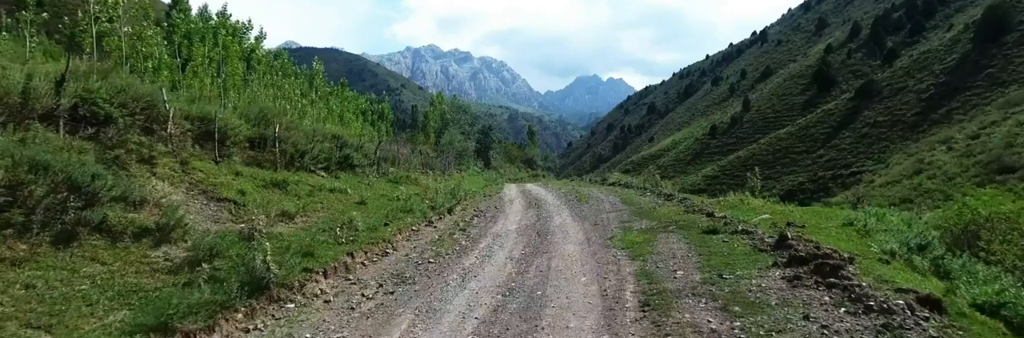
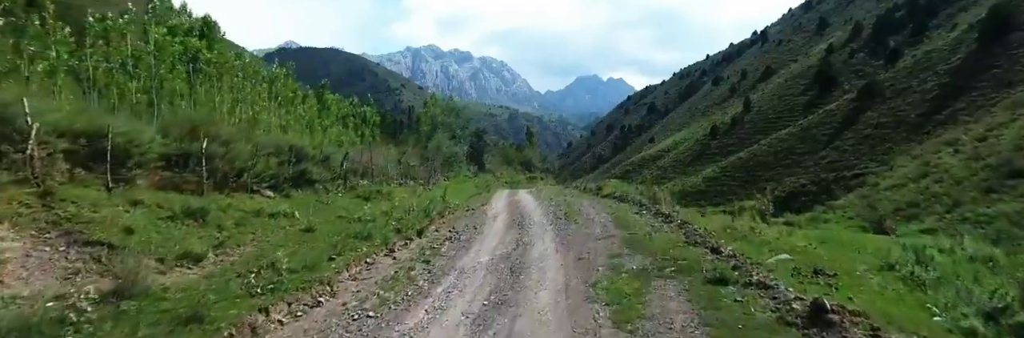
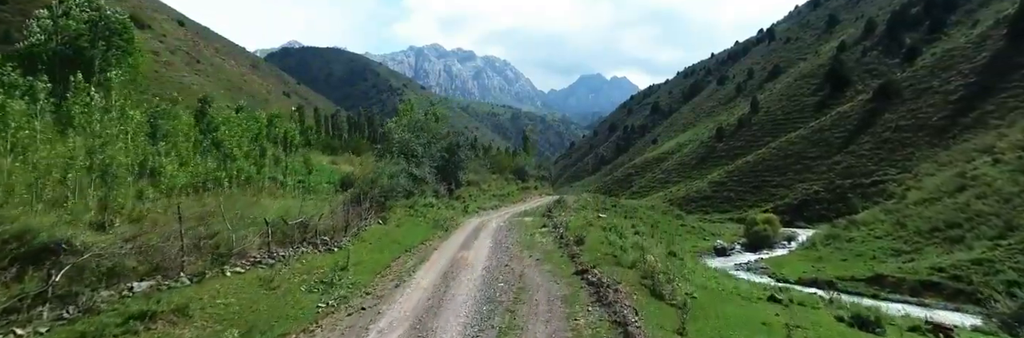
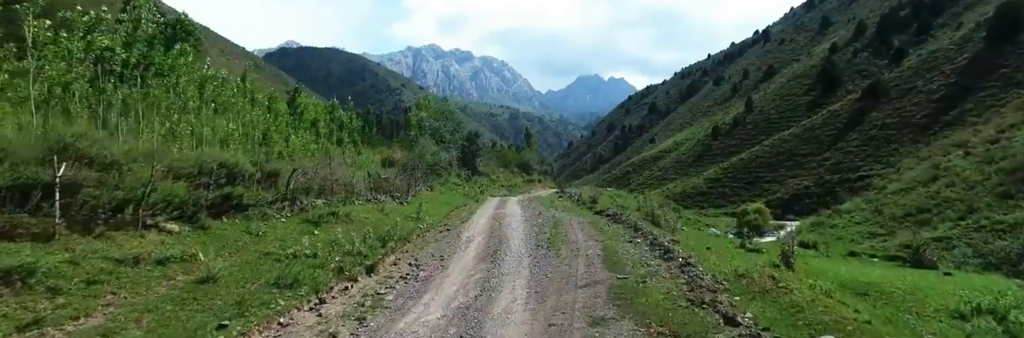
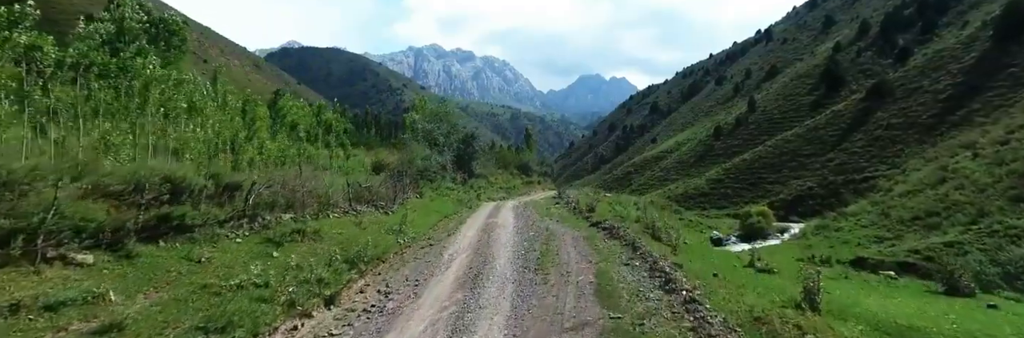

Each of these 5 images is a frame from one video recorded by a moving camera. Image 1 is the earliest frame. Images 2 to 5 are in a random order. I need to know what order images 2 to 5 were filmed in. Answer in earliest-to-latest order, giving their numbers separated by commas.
2, 4, 5, 3
